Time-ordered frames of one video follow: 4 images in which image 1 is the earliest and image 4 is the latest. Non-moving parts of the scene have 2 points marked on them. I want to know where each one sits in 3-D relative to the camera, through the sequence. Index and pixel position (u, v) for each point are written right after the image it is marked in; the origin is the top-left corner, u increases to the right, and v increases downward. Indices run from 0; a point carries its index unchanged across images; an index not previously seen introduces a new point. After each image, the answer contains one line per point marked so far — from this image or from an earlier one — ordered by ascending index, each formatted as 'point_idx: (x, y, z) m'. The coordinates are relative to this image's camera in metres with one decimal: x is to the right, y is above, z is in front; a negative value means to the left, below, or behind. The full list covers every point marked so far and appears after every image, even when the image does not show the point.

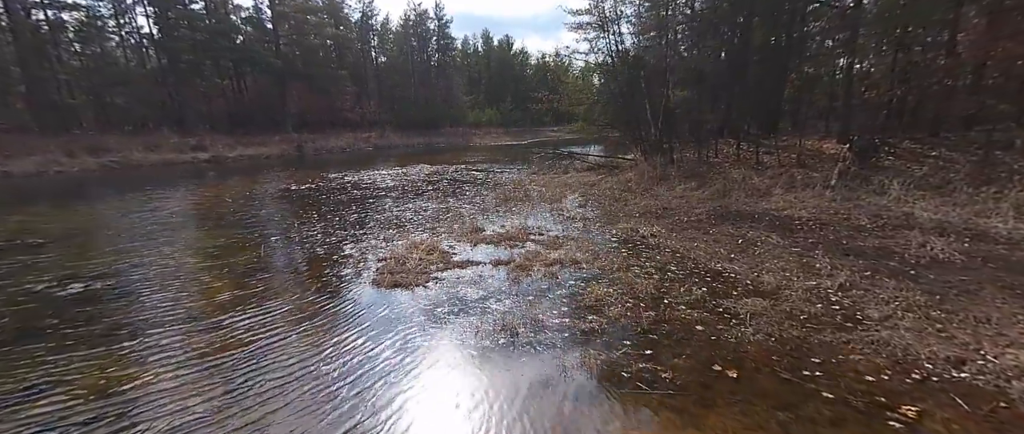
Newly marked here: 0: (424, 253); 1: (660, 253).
0: (-2.0, -0.9, +9.0) m
1: (+3.3, -0.8, +8.5) m
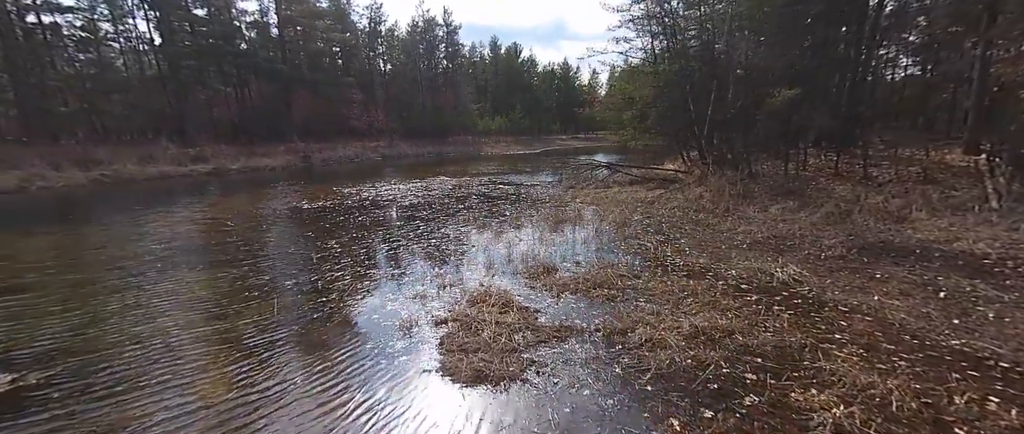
0: (-0.2, -1.6, +6.5) m
1: (+5.0, -1.5, +5.9) m
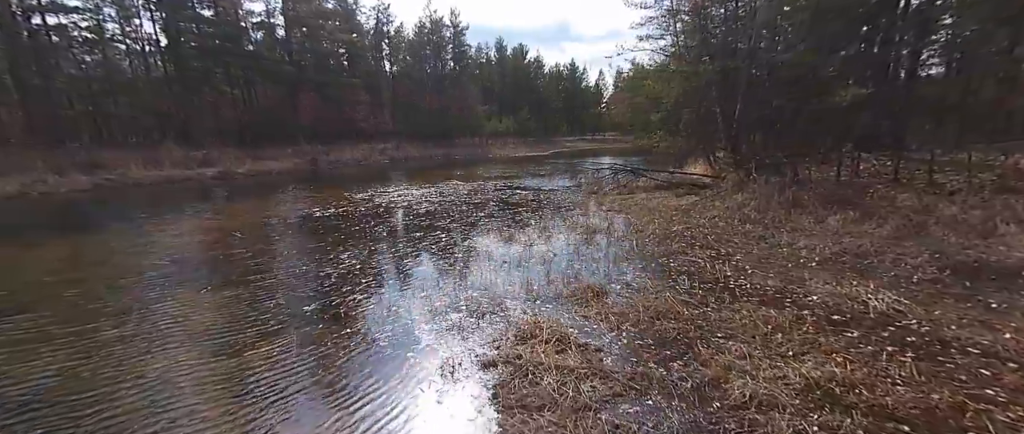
0: (+0.6, -1.9, +5.5) m
1: (+5.9, -1.8, +4.9) m
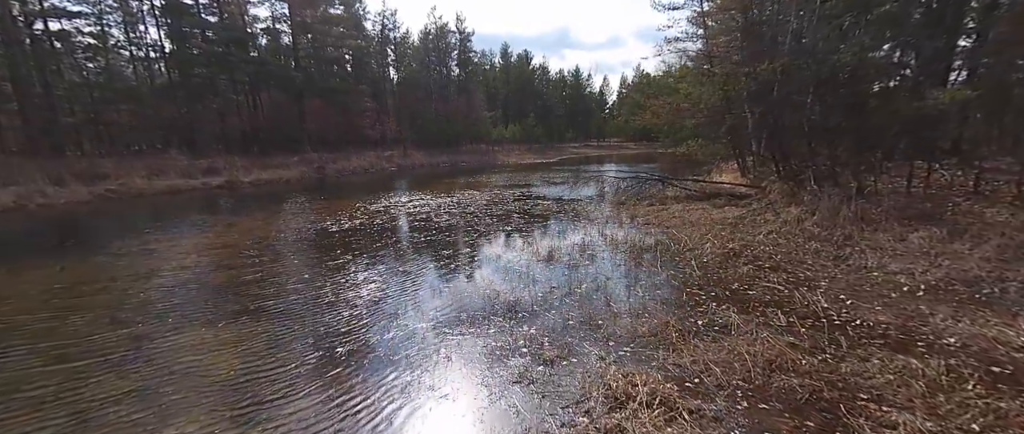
0: (+1.7, -2.3, +4.3) m
1: (+7.0, -2.2, +3.7) m
